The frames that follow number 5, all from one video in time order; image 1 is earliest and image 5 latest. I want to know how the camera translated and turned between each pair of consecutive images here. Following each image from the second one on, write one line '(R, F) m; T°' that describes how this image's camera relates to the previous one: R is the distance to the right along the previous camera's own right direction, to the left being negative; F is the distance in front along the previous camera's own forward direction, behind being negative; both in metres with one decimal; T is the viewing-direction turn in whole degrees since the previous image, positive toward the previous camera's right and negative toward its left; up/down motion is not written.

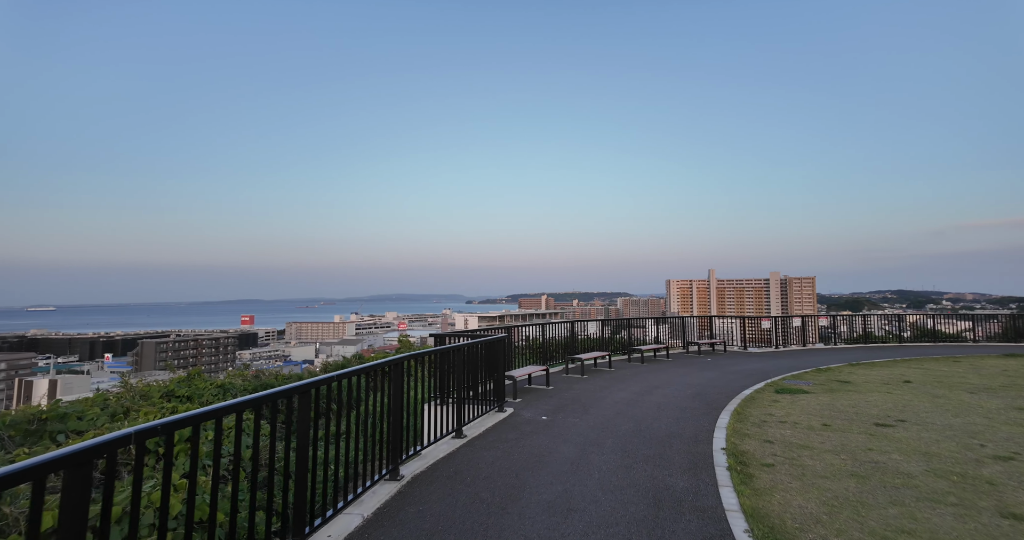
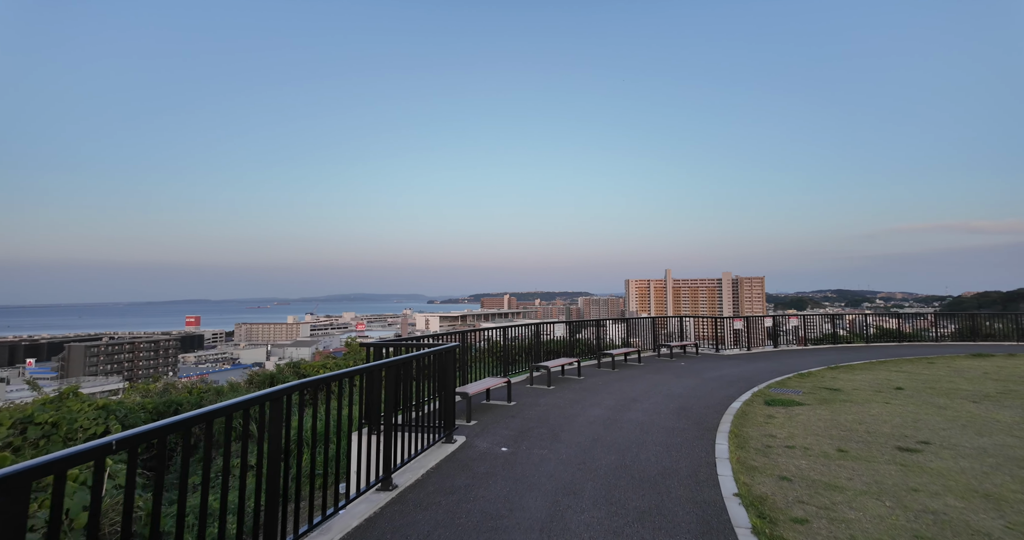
(+0.1, +1.2) m; +4°
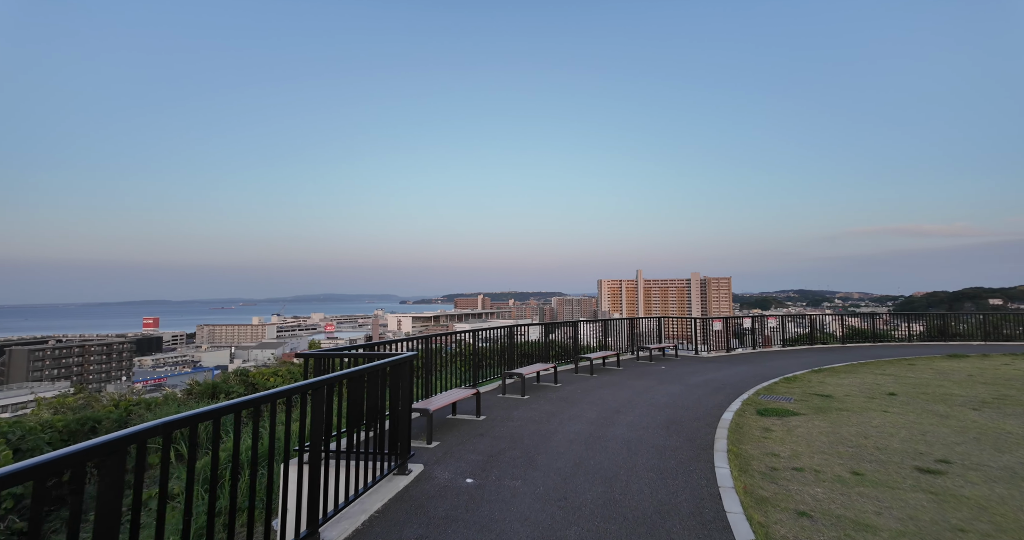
(+0.1, +0.8) m; +3°
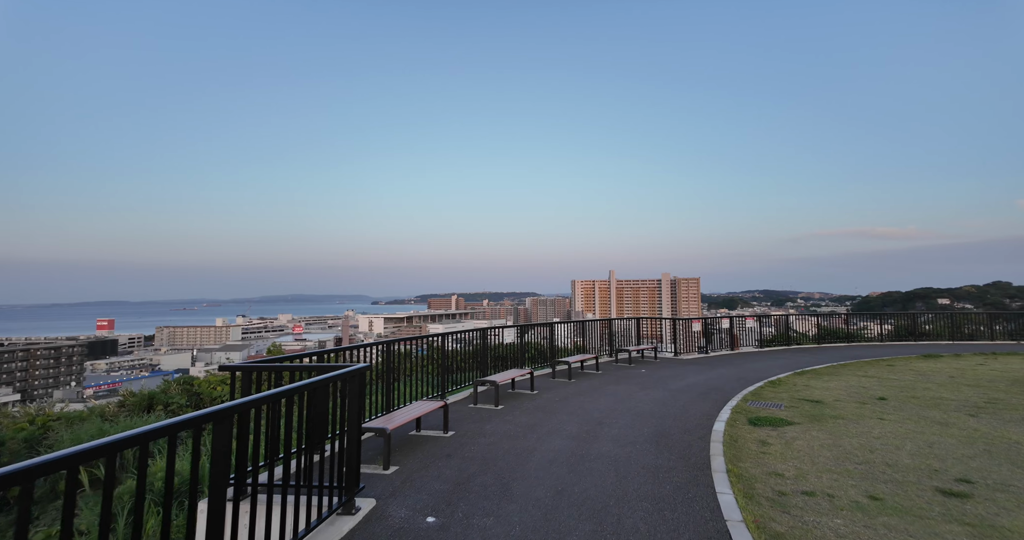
(0.0, +0.7) m; +3°
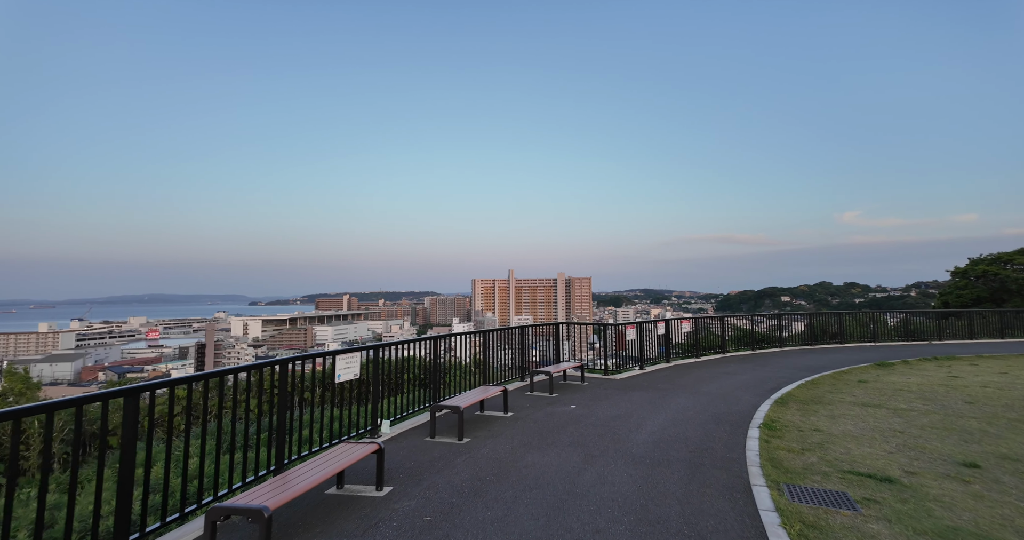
(+0.6, +4.0) m; +11°
